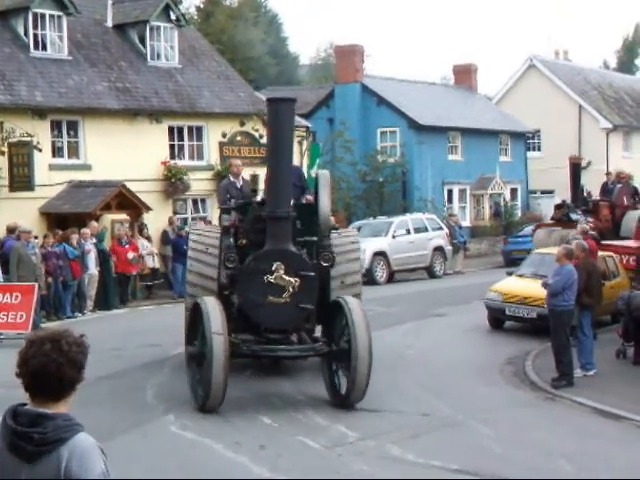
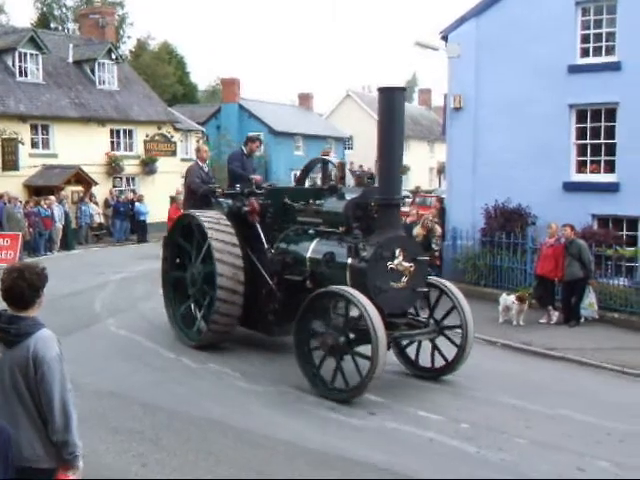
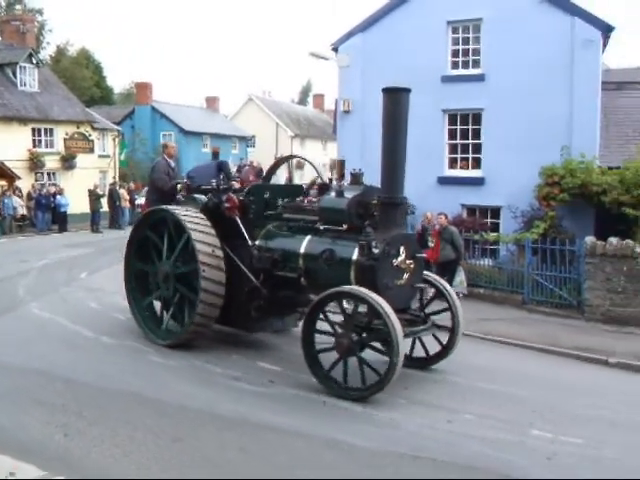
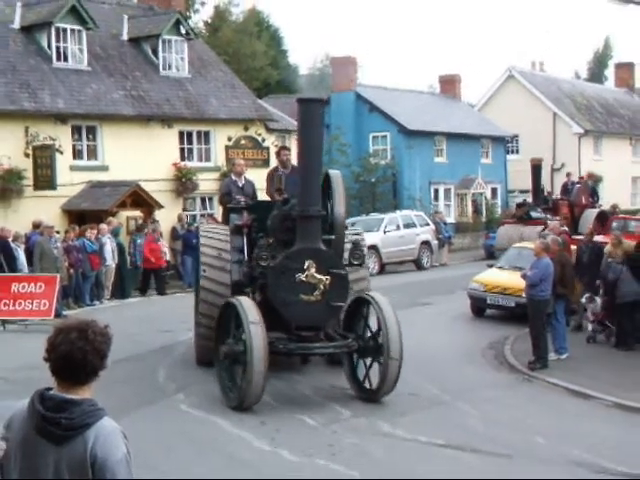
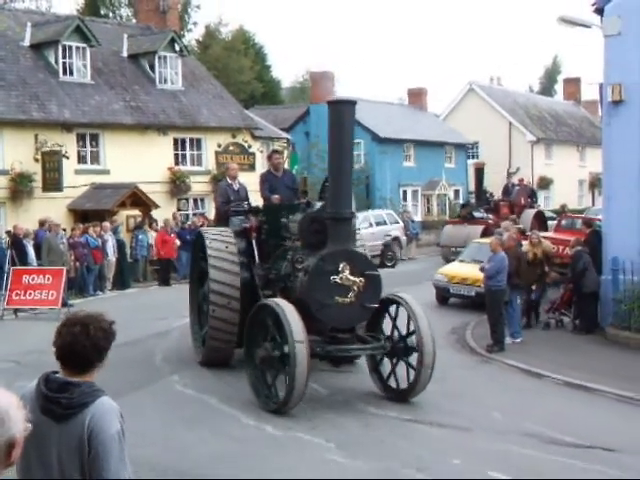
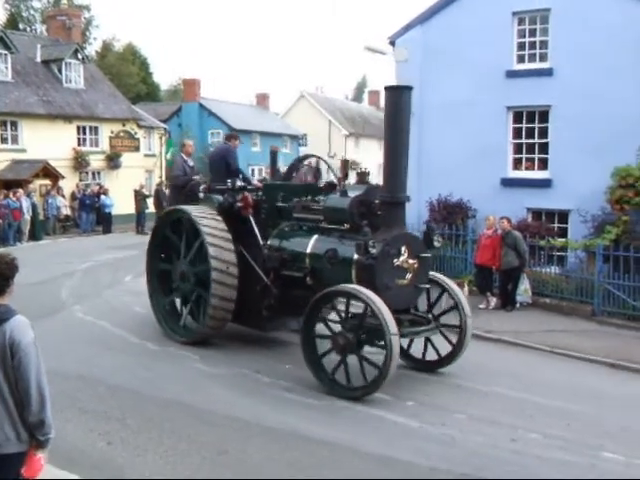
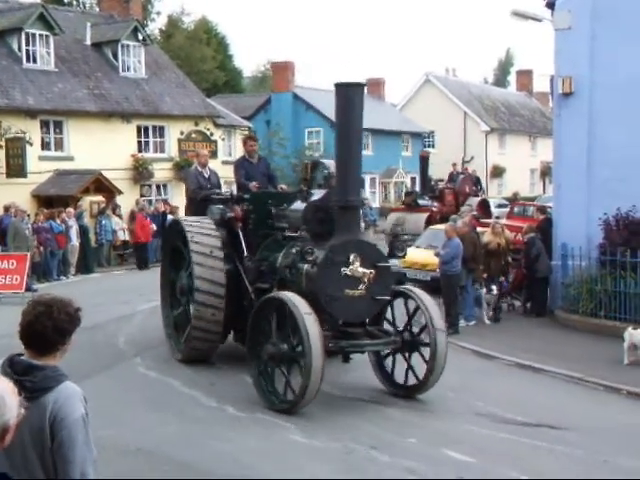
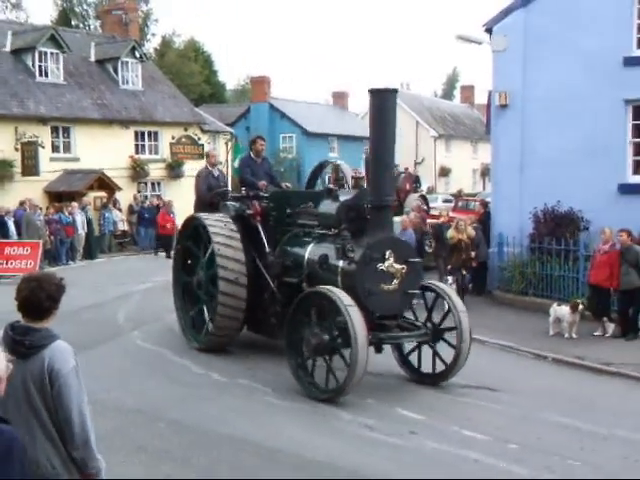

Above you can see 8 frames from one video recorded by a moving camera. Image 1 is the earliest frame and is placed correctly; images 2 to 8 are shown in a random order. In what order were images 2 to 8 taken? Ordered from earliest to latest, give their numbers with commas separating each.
4, 5, 7, 8, 2, 6, 3
